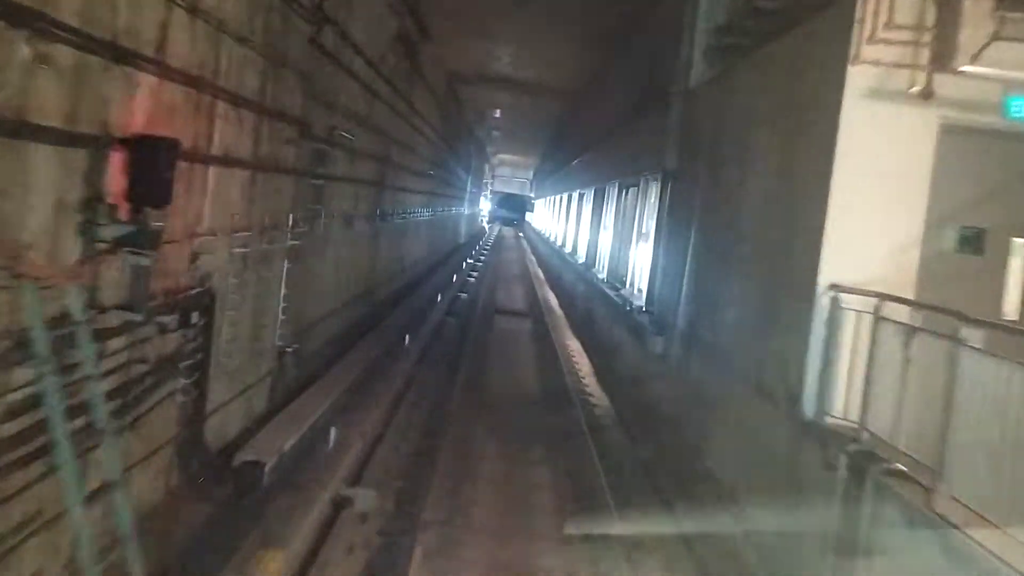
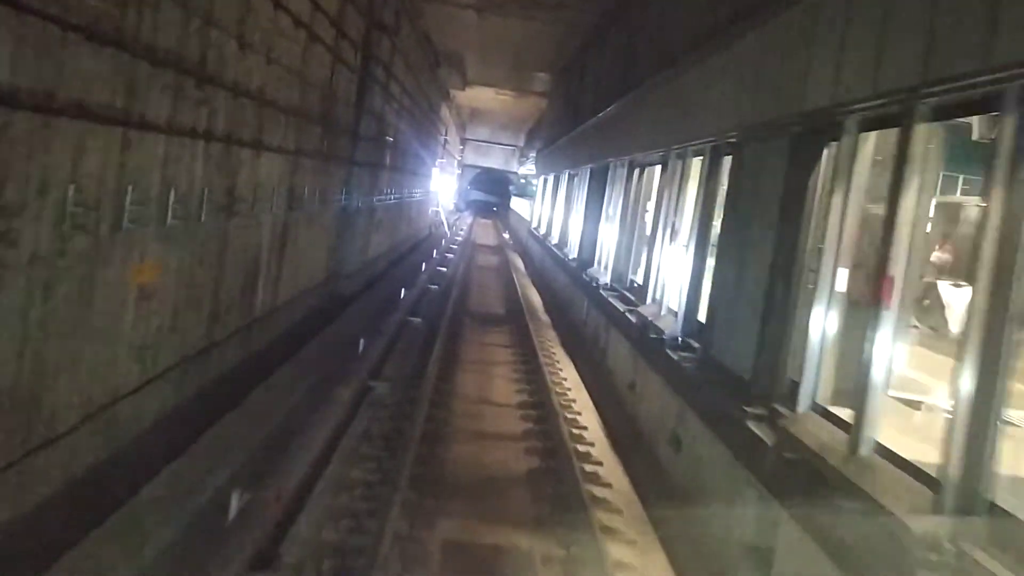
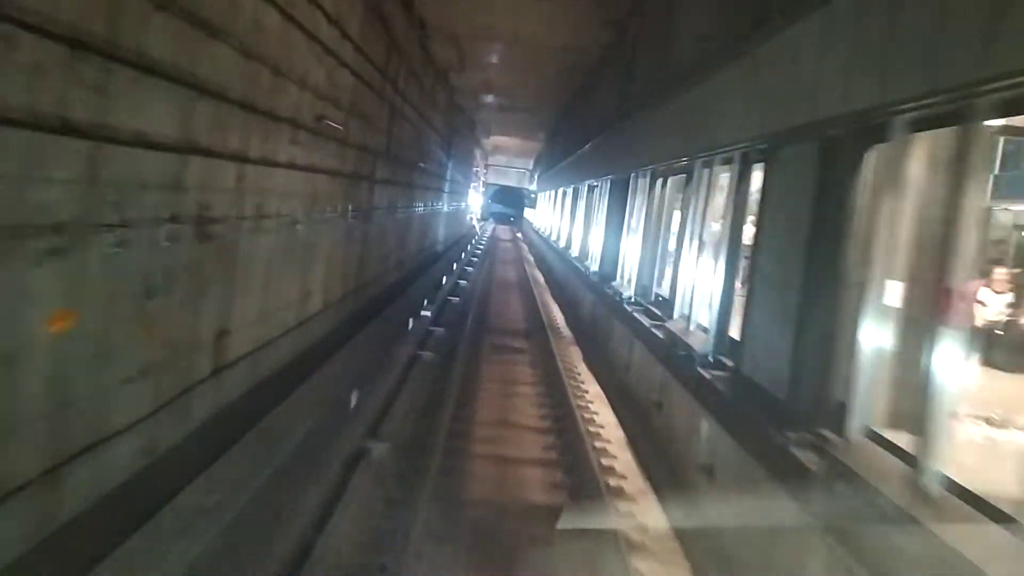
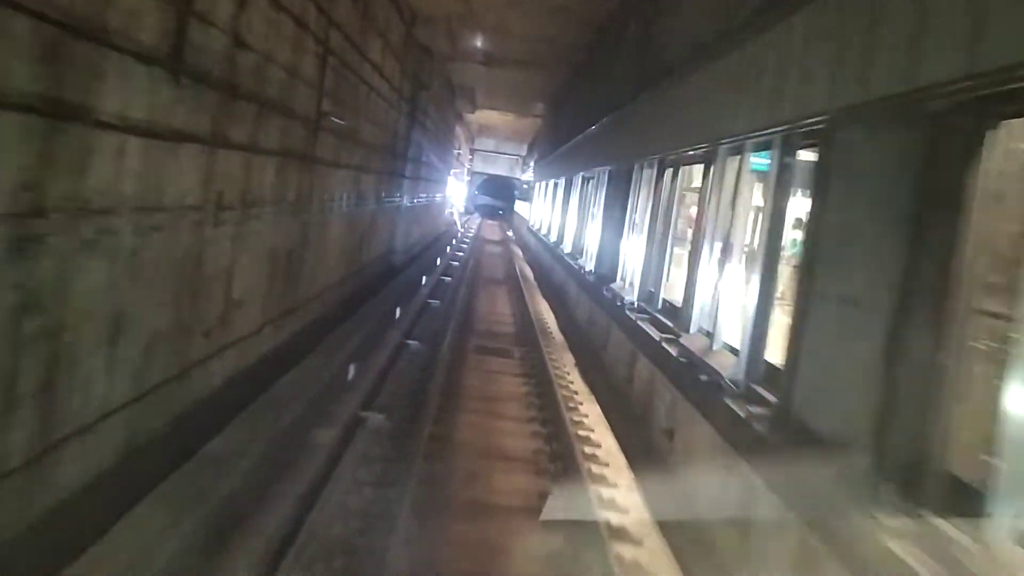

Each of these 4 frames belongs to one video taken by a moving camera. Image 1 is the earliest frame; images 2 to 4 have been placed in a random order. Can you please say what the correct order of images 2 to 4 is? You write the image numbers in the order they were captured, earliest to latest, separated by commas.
3, 4, 2
